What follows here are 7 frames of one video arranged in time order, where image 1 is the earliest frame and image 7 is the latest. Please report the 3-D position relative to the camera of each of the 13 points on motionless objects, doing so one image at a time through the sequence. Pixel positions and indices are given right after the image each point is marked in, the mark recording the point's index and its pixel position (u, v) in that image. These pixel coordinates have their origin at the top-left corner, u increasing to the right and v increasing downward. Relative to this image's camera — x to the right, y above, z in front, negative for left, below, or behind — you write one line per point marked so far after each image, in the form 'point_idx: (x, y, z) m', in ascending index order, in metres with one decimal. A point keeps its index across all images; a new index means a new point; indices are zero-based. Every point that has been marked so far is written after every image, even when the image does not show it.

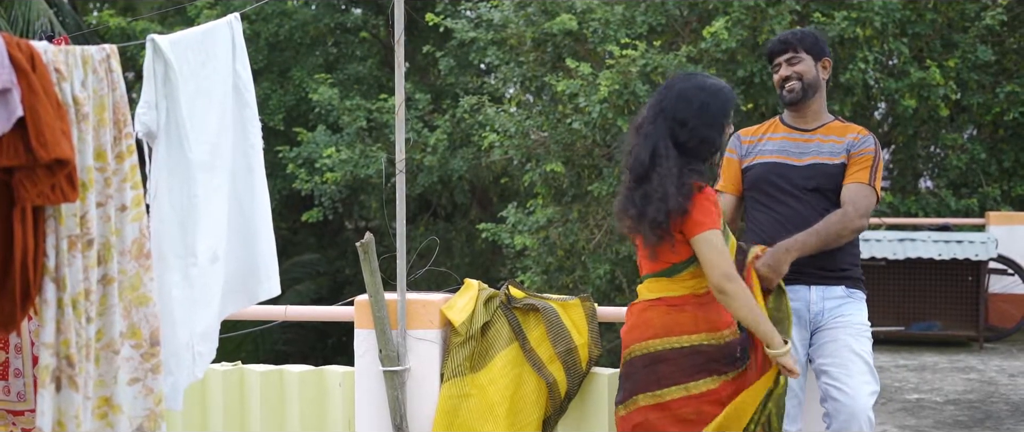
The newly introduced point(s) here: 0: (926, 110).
0: (+3.7, +0.9, +9.0) m
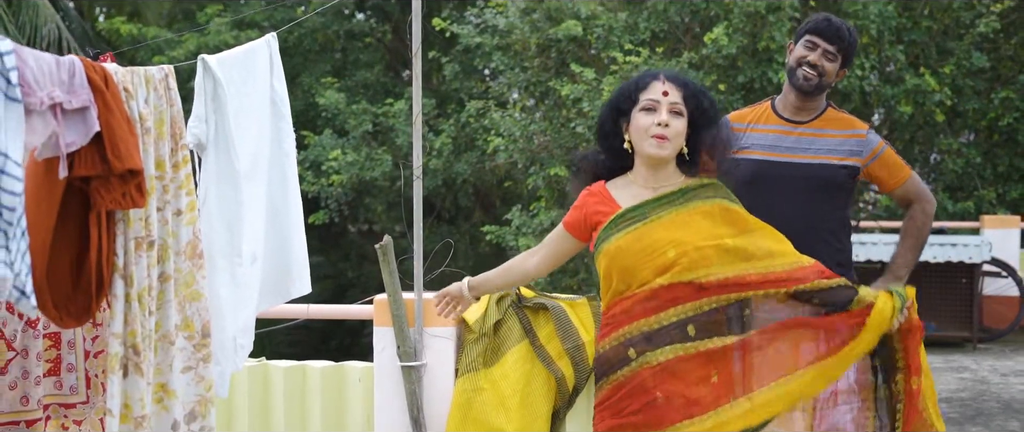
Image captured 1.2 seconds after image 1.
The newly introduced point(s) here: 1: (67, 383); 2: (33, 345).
0: (+3.7, +0.9, +9.1) m
1: (-1.2, -0.5, +2.8) m
2: (-1.3, -0.3, +2.7) m
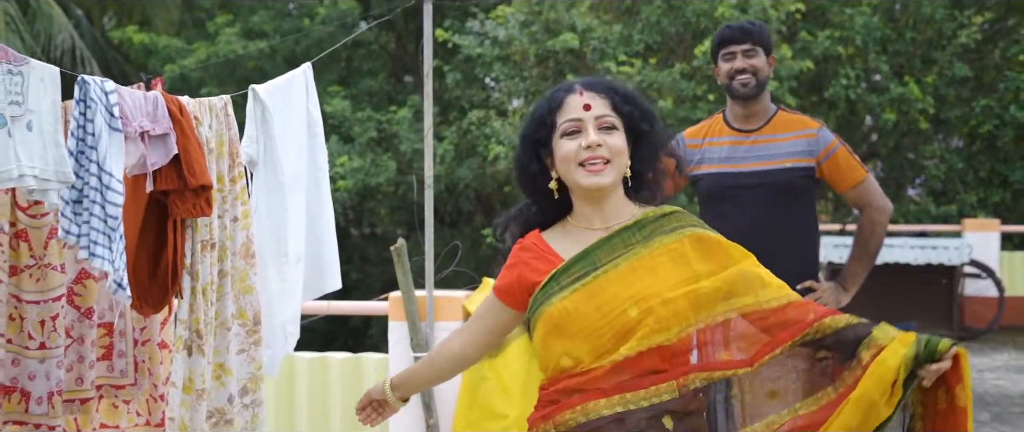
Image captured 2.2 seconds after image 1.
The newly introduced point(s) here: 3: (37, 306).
0: (+3.7, +0.9, +9.5) m
1: (-1.2, -0.5, +3.2) m
2: (-1.3, -0.4, +3.1) m
3: (-1.4, -0.3, +3.0) m
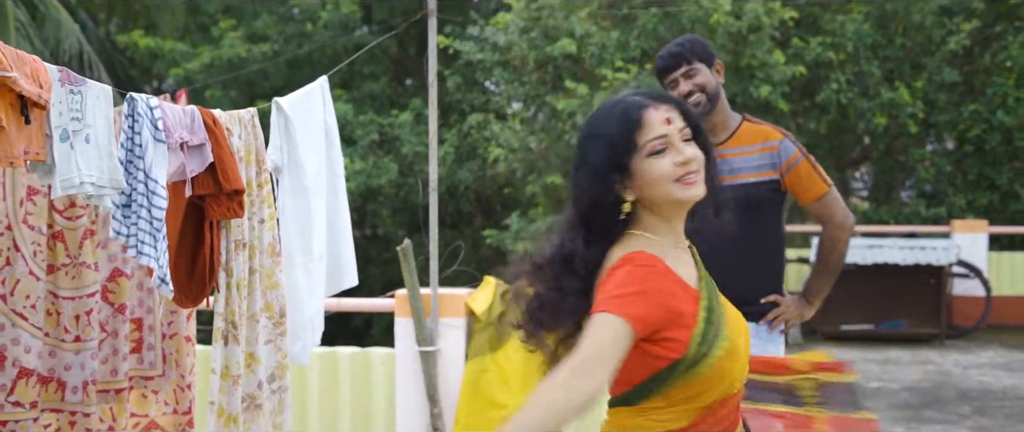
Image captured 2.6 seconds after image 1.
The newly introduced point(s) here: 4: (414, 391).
0: (+3.7, +0.9, +9.8) m
1: (-1.2, -0.5, +3.4) m
2: (-1.3, -0.4, +3.3) m
3: (-1.4, -0.3, +3.2) m
4: (-0.4, -0.7, +4.2) m
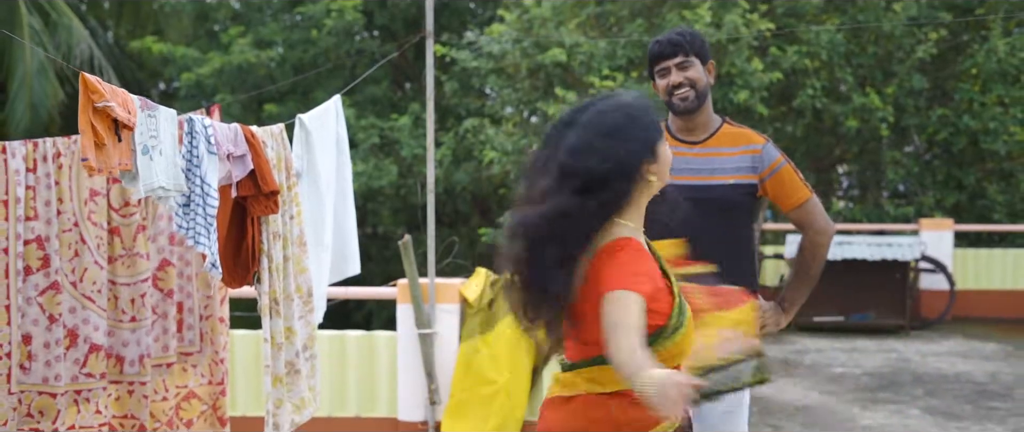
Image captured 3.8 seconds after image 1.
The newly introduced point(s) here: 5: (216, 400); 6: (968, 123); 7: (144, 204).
0: (+3.6, +0.9, +10.3) m
1: (-1.3, -0.5, +4.0) m
2: (-1.3, -0.4, +3.9) m
3: (-1.4, -0.3, +3.7) m
4: (-0.5, -0.7, +4.8) m
5: (-1.2, -0.8, +4.2) m
6: (+4.6, +0.9, +10.2) m
7: (-1.4, 0.0, +3.8) m
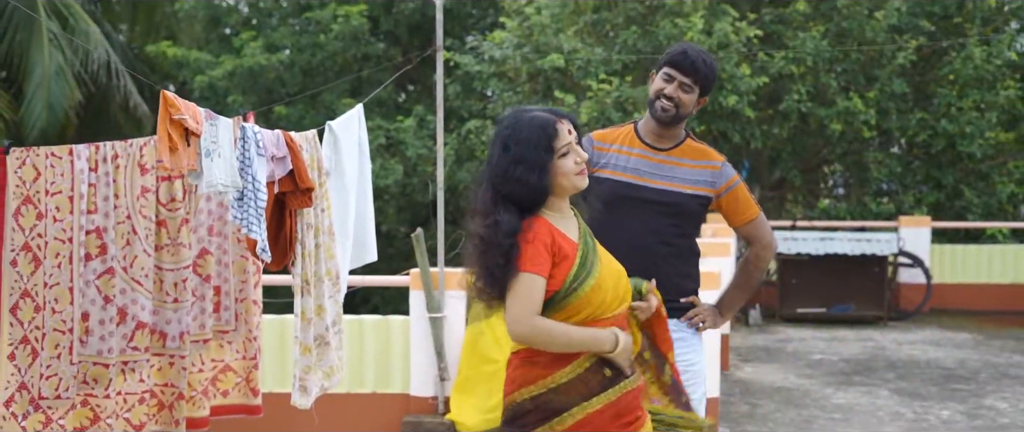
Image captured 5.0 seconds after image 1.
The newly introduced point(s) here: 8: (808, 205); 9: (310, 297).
0: (+3.6, +0.9, +10.9) m
1: (-1.3, -0.5, +4.6) m
2: (-1.3, -0.3, +4.4) m
3: (-1.4, -0.2, +4.3) m
4: (-0.5, -0.7, +5.3) m
5: (-1.2, -0.7, +4.7) m
6: (+4.6, +1.0, +10.7) m
7: (-1.4, +0.1, +4.4) m
8: (+3.6, +0.1, +12.3) m
9: (-0.8, -0.3, +4.3) m
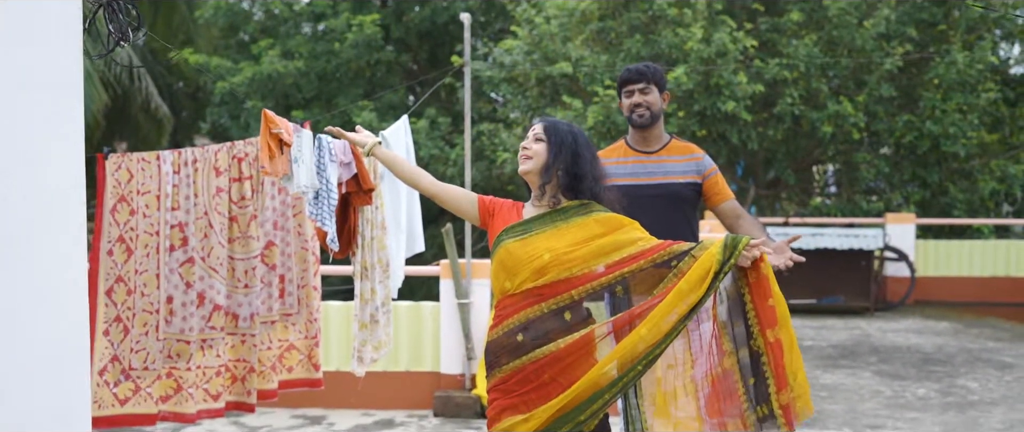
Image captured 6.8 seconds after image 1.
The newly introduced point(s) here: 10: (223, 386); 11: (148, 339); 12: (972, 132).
0: (+3.8, +0.9, +11.5) m
1: (-1.2, -0.4, +5.2) m
2: (-1.2, -0.3, +5.1) m
3: (-1.3, -0.2, +4.9) m
4: (-0.3, -0.7, +6.0) m
5: (-1.1, -0.7, +5.4) m
6: (+4.7, +1.0, +11.4) m
7: (-1.3, +0.1, +5.0) m
8: (+3.7, +0.2, +12.9) m
9: (-0.7, -0.3, +4.9) m
10: (-1.5, -0.8, +5.0) m
11: (-1.7, -0.6, +4.9) m
12: (+5.2, +0.9, +11.4) m
